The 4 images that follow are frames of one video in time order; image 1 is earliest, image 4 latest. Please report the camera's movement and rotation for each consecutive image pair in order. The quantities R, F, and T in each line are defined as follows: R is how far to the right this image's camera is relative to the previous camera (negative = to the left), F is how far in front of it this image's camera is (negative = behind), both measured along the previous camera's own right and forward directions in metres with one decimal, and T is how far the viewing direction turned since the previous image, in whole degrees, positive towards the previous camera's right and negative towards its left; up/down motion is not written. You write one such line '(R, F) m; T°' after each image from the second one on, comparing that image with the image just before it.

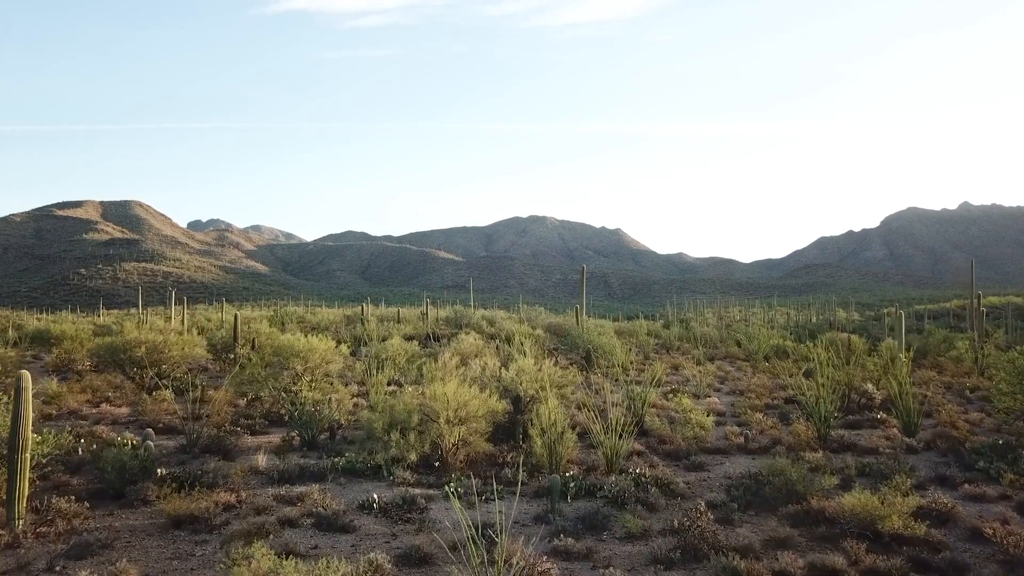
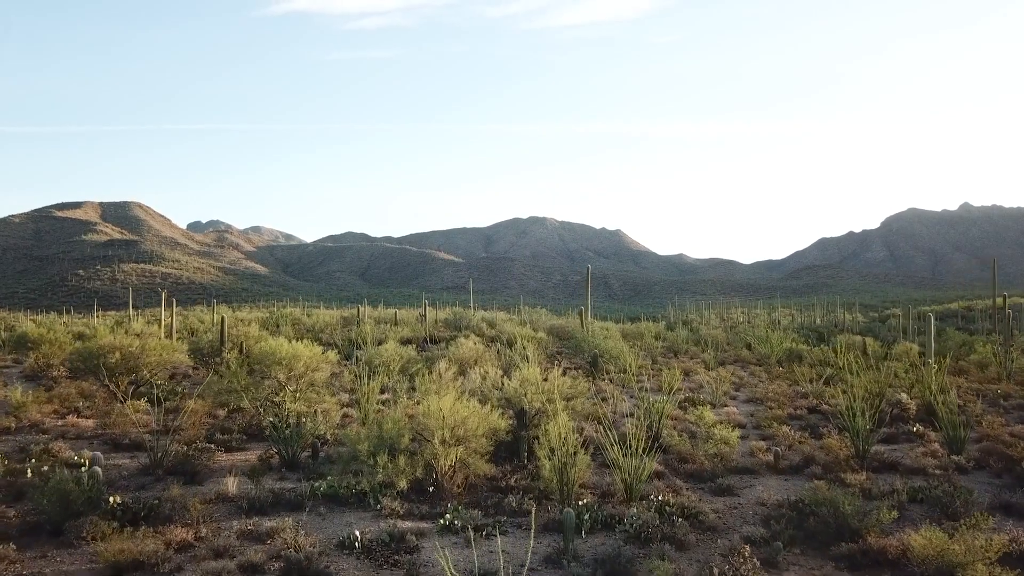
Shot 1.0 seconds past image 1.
(-0.1, +1.1) m; 0°
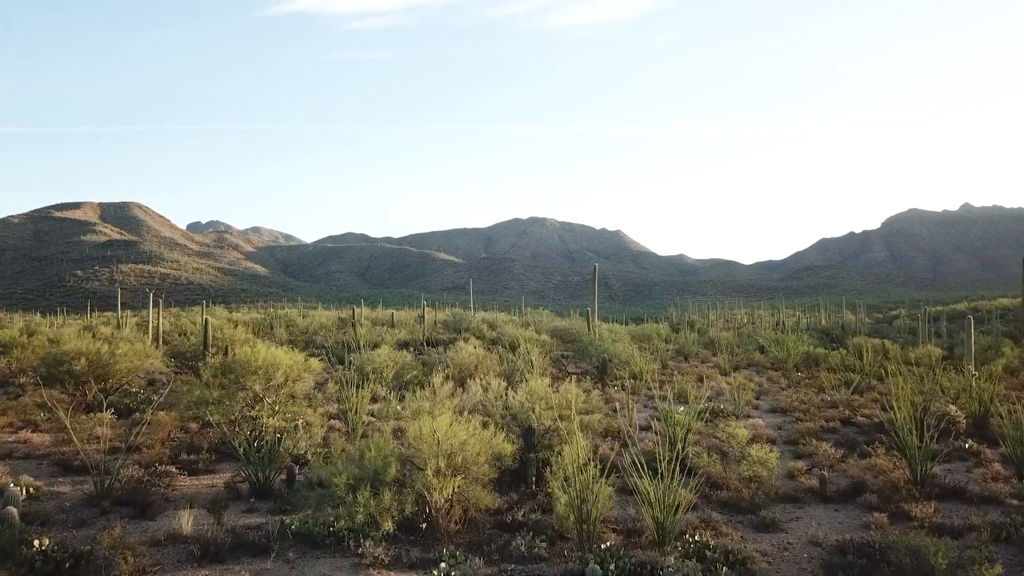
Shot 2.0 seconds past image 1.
(-0.1, +1.2) m; 0°
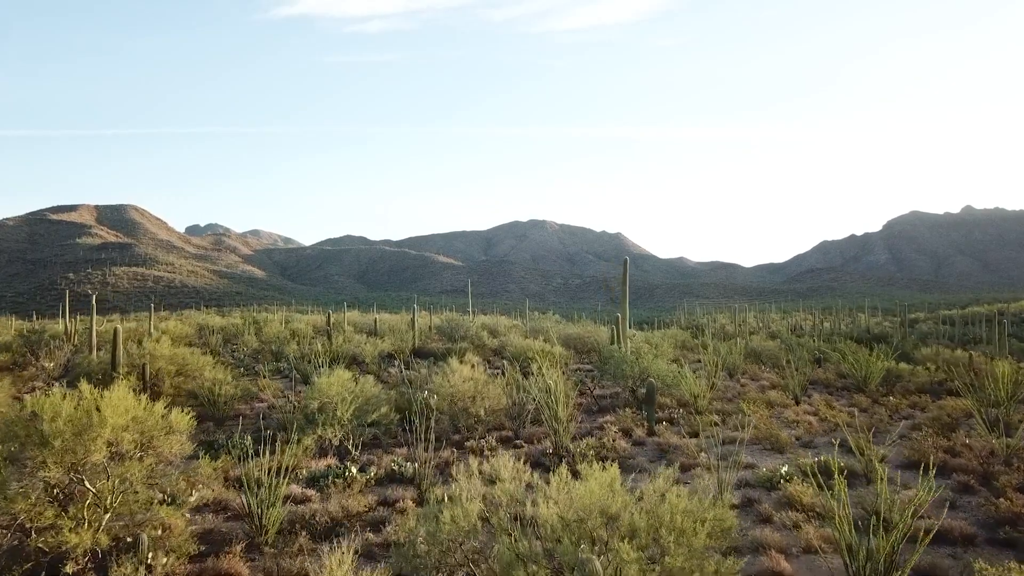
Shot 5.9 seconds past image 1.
(-0.2, +4.5) m; 0°
